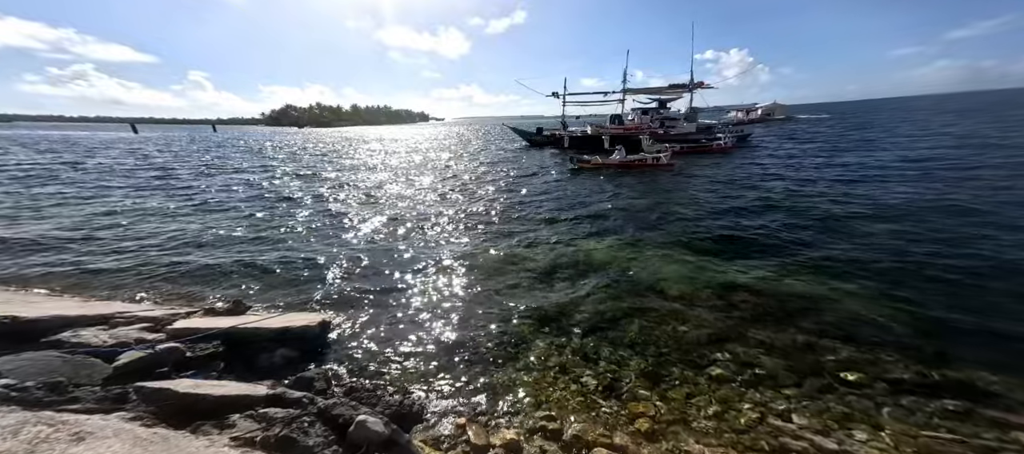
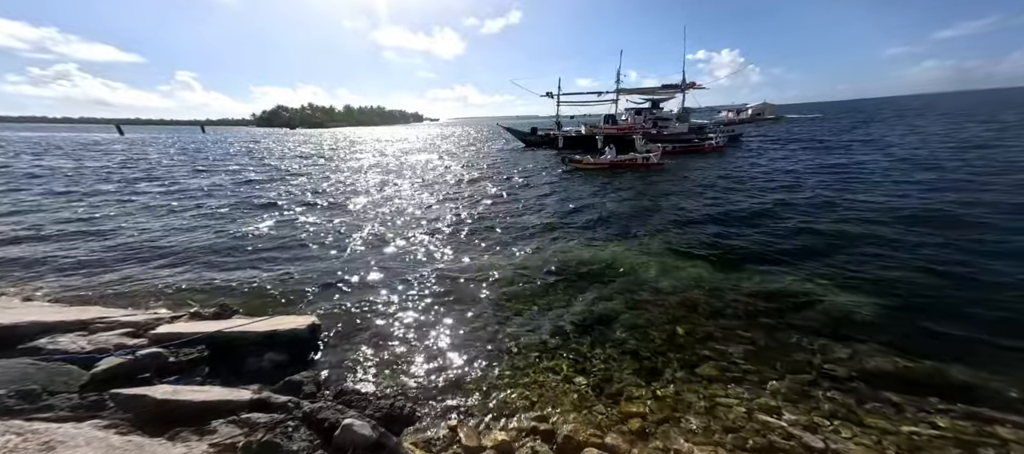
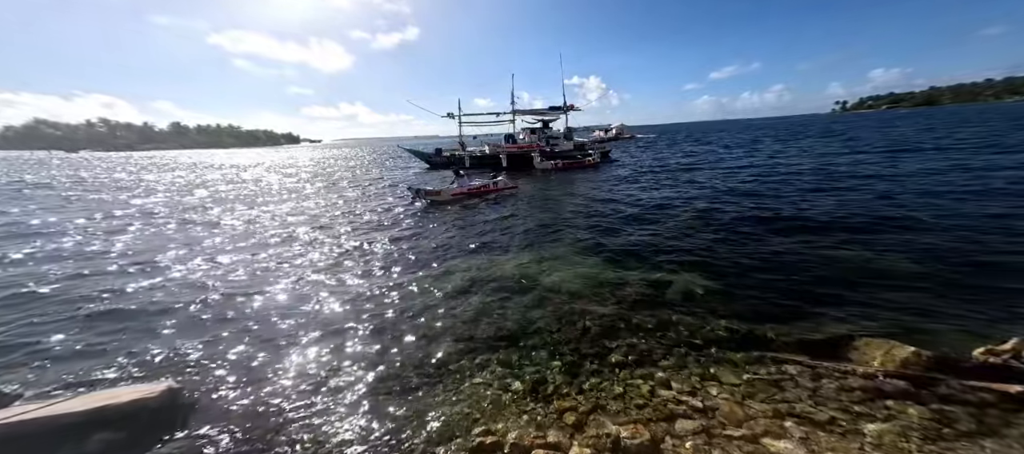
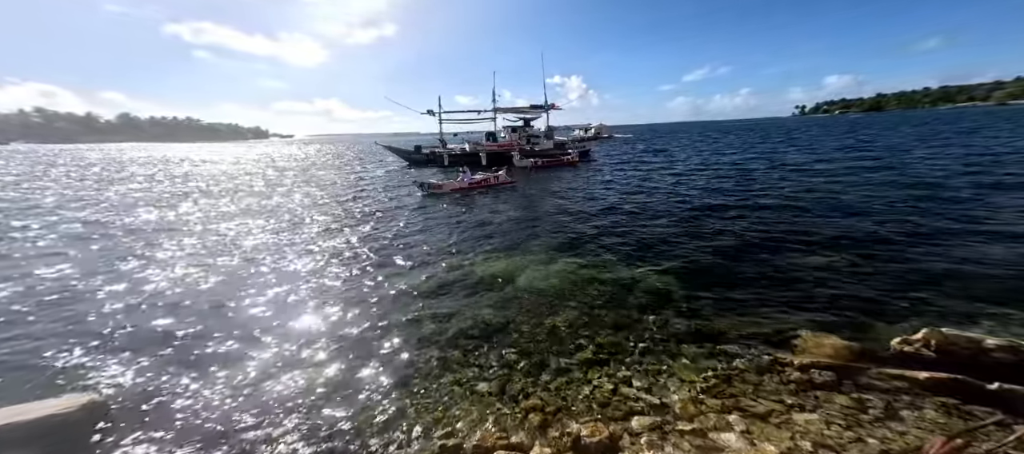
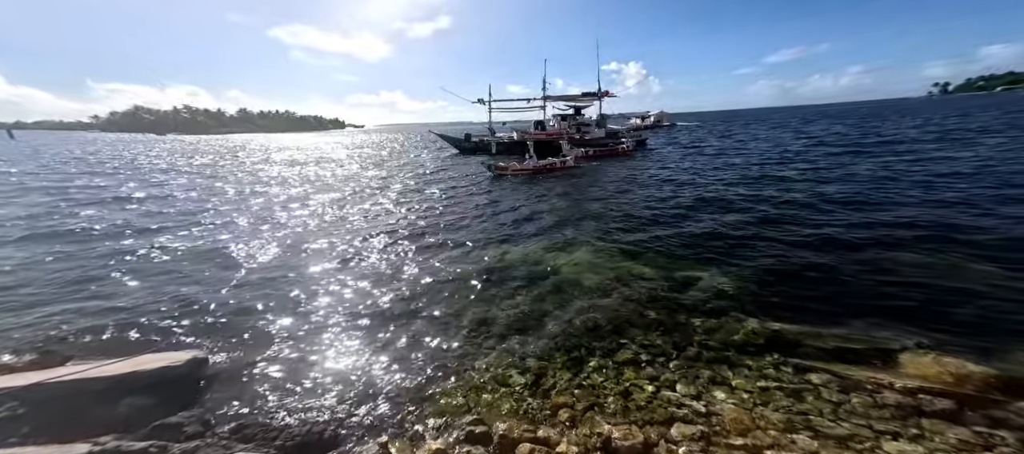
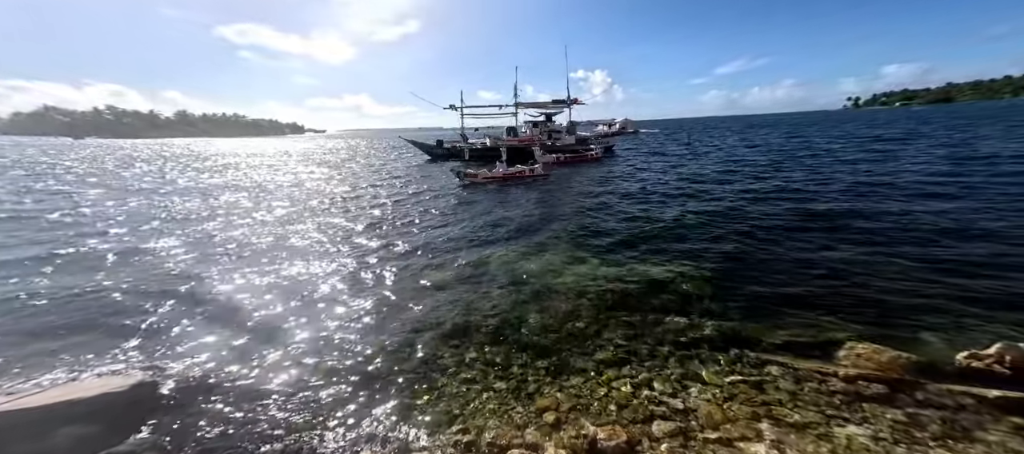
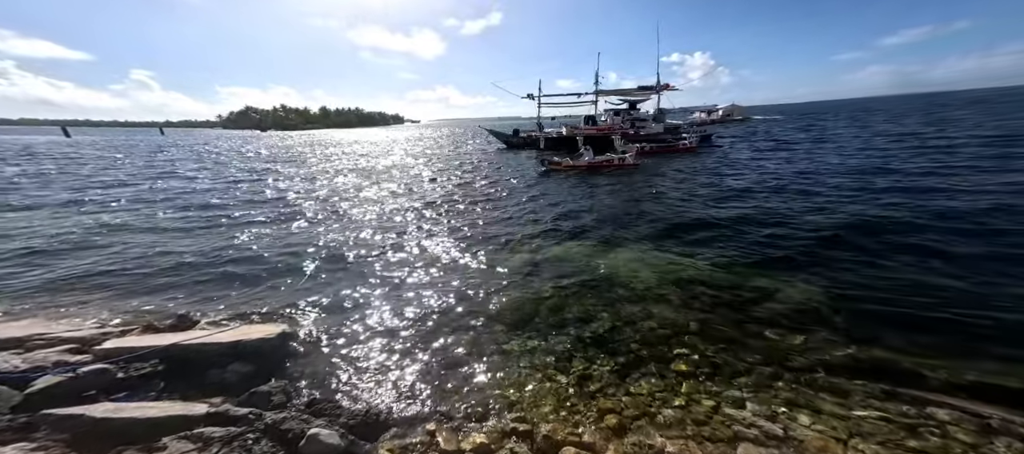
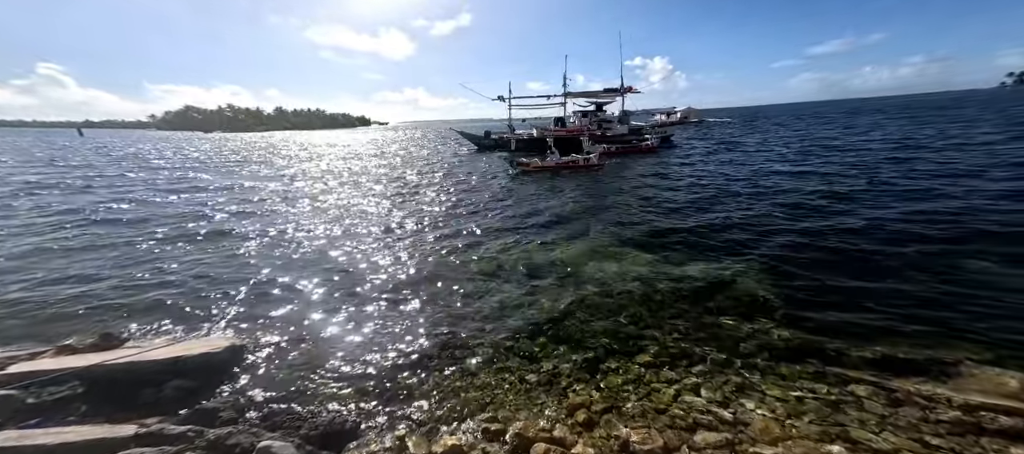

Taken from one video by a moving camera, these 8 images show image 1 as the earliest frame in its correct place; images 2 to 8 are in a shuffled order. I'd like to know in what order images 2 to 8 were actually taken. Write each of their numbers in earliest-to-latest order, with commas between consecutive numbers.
2, 7, 8, 5, 6, 4, 3
